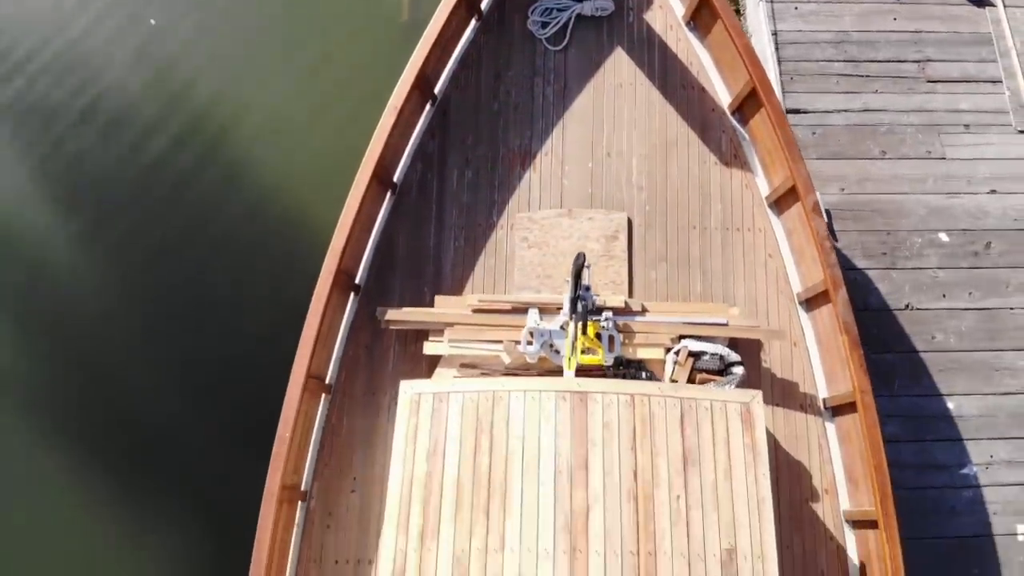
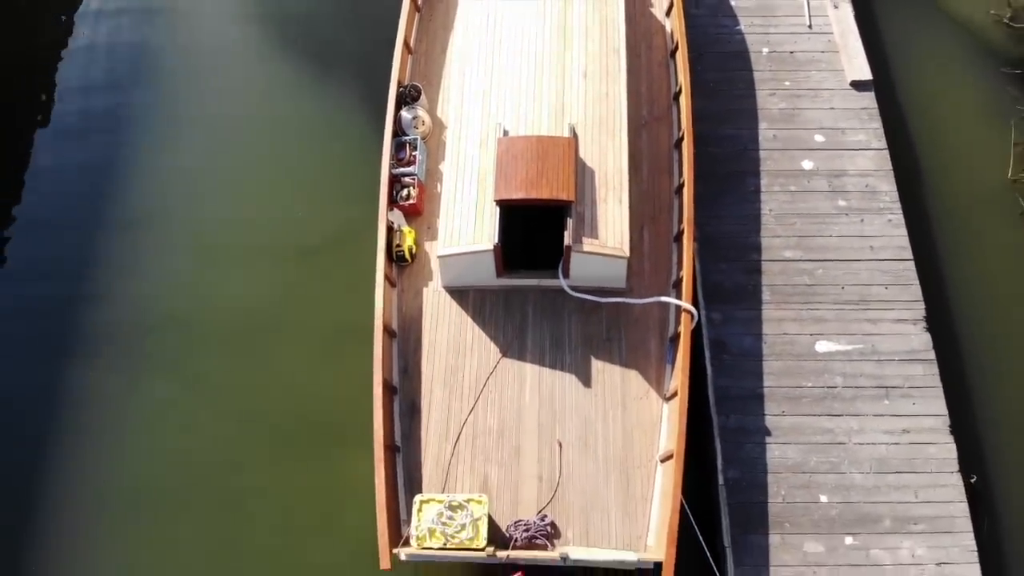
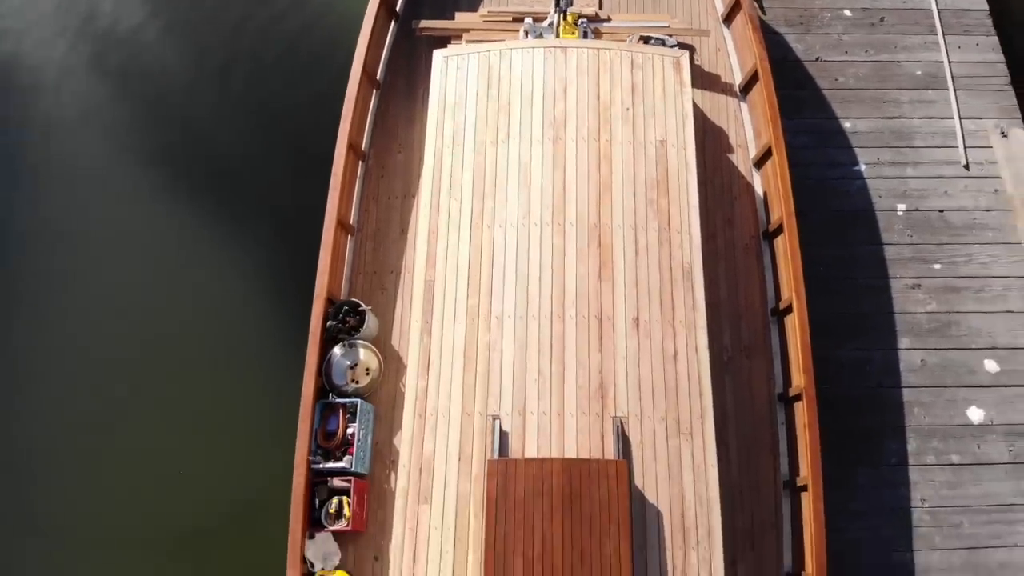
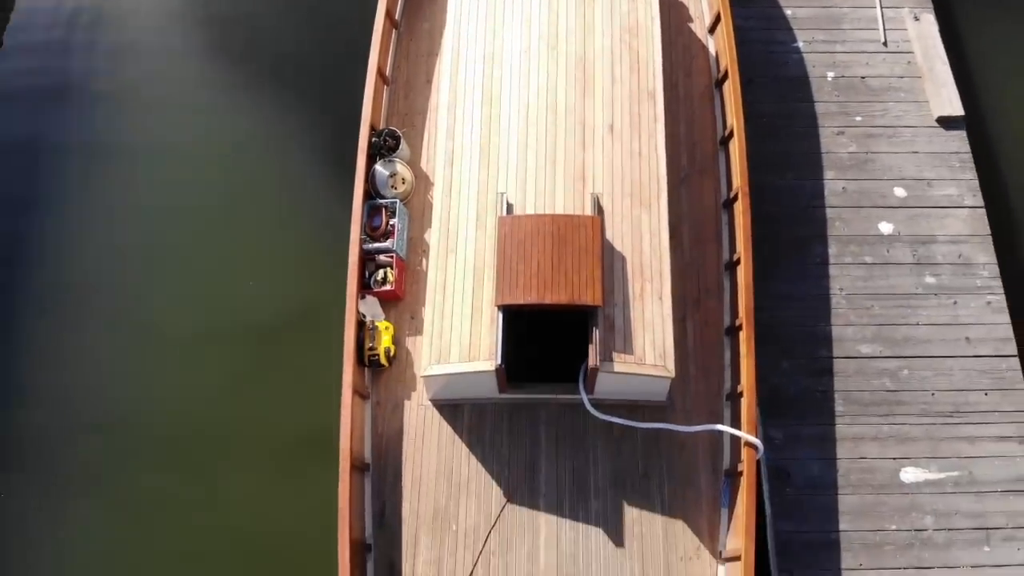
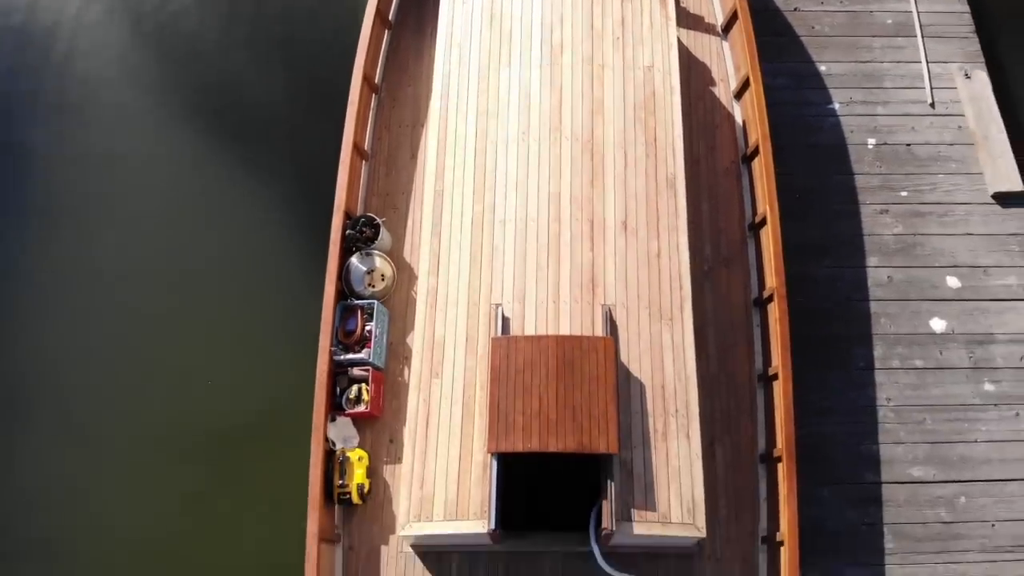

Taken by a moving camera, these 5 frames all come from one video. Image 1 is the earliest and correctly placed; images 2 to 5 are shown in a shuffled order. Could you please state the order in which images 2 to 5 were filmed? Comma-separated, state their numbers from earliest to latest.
3, 5, 4, 2
